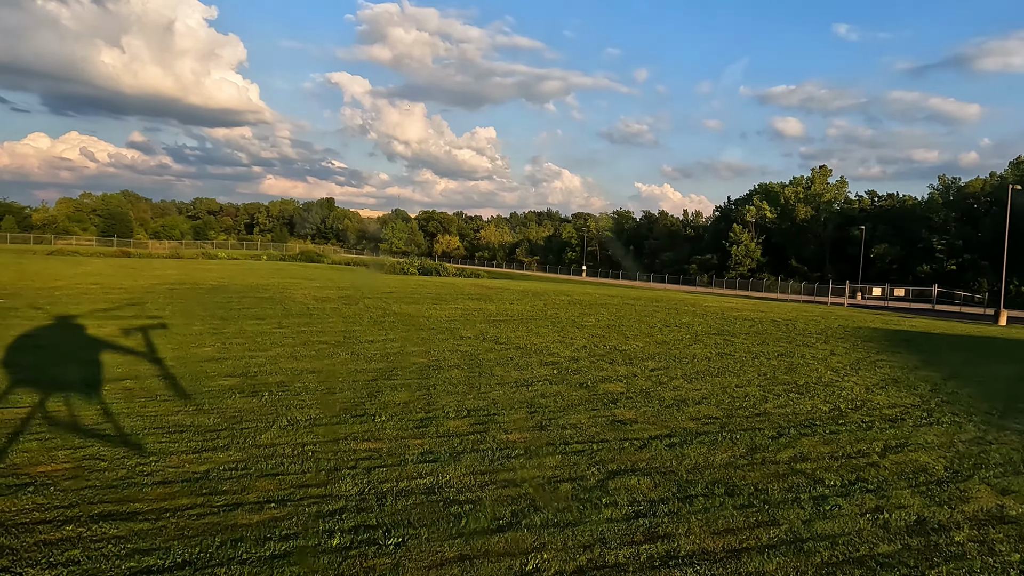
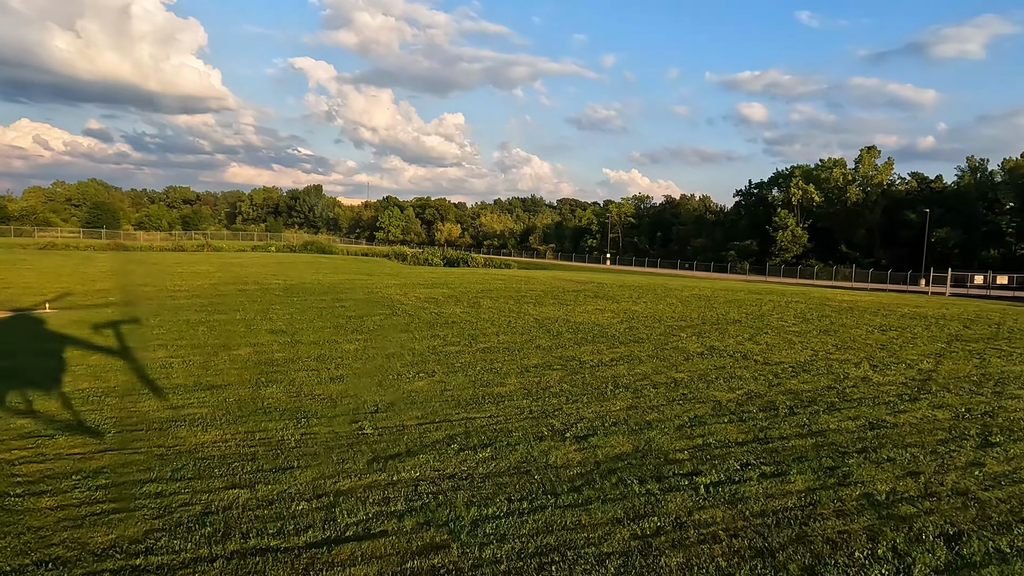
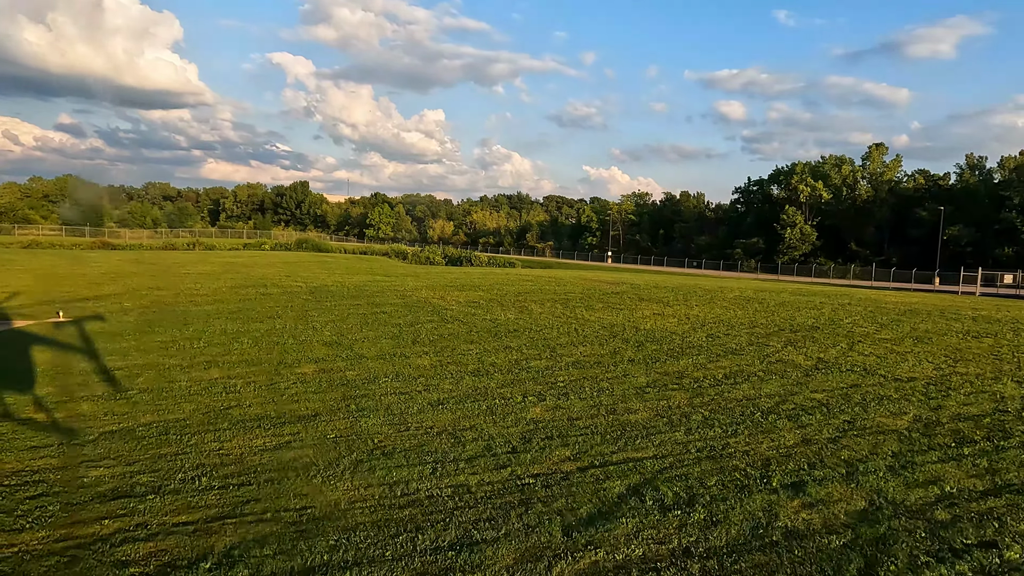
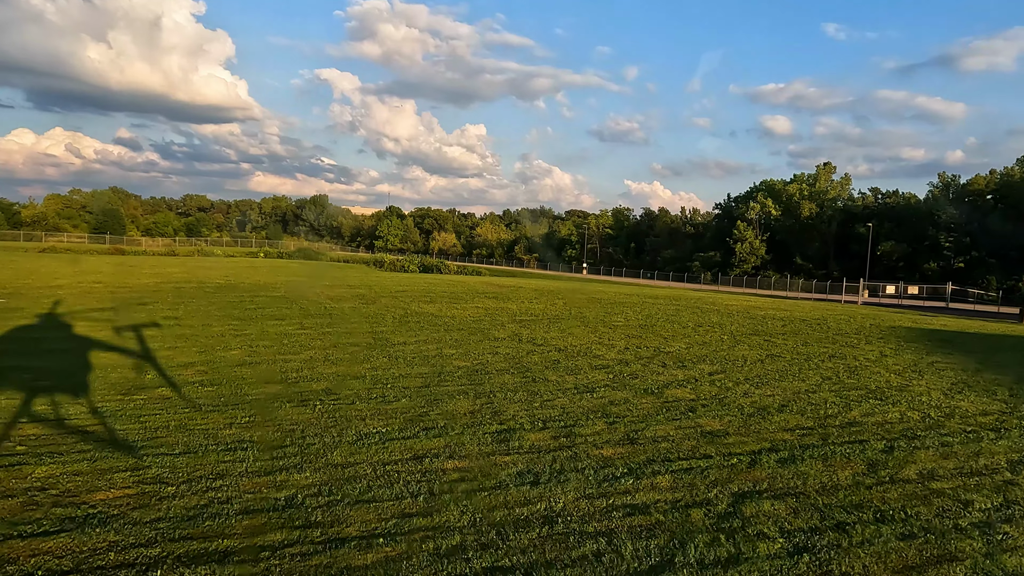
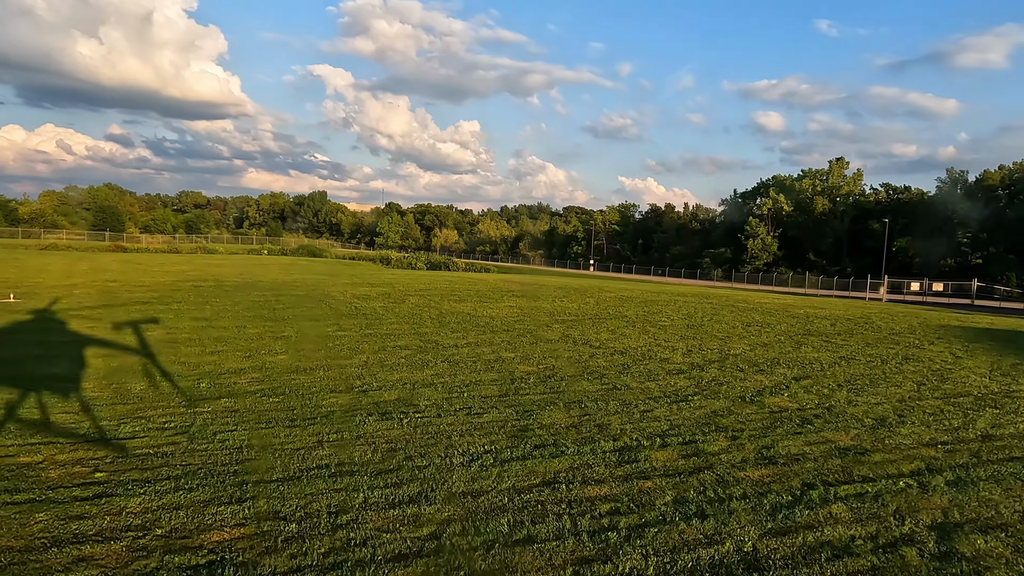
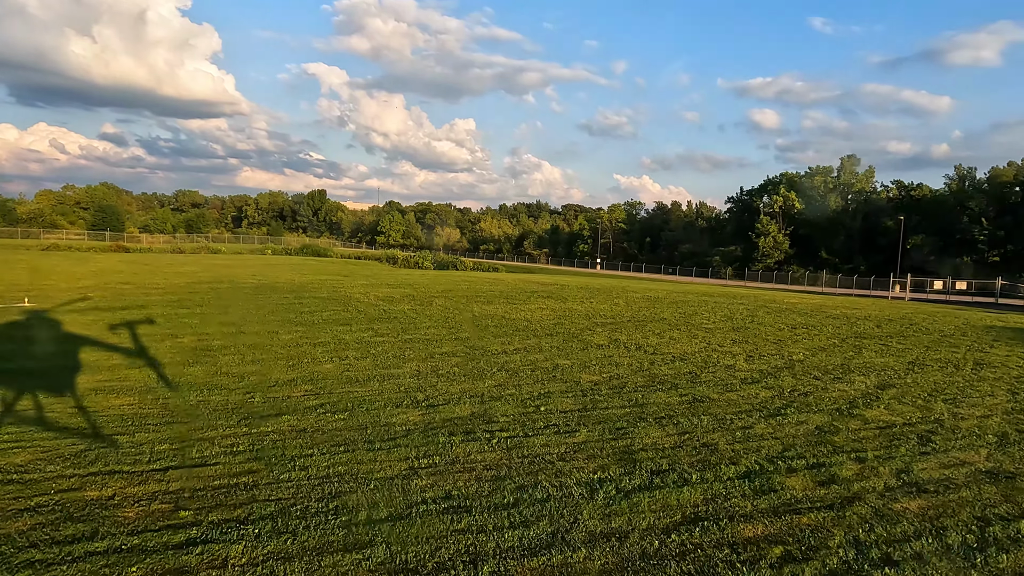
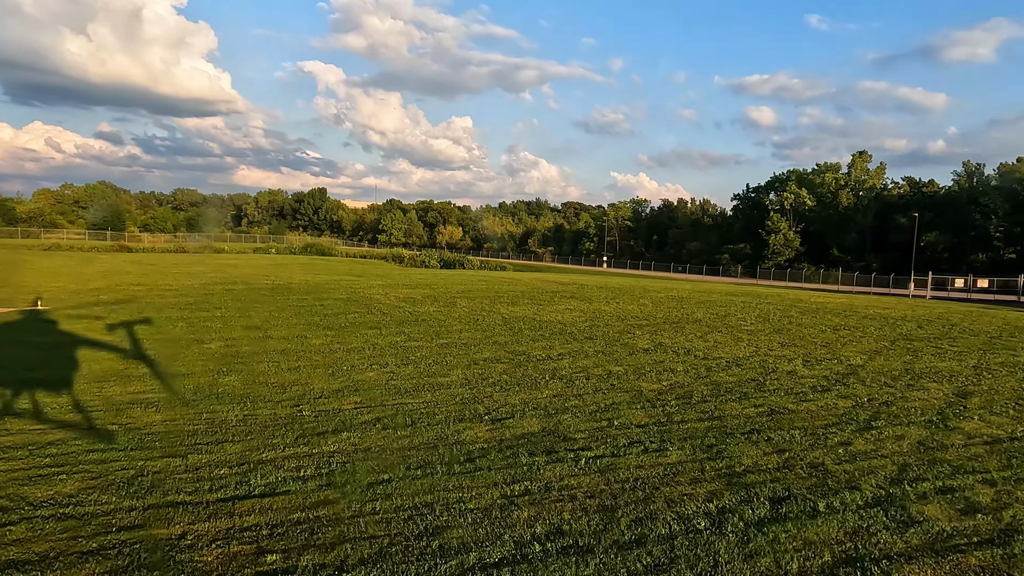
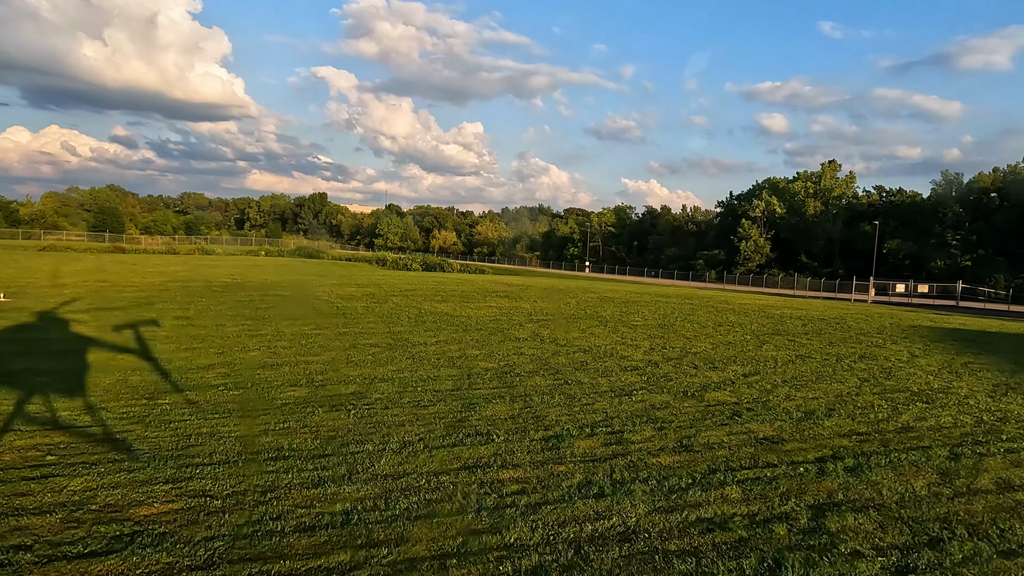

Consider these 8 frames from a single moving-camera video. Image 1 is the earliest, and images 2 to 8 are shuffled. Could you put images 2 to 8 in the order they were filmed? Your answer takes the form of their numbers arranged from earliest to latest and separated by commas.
4, 8, 5, 6, 7, 2, 3
